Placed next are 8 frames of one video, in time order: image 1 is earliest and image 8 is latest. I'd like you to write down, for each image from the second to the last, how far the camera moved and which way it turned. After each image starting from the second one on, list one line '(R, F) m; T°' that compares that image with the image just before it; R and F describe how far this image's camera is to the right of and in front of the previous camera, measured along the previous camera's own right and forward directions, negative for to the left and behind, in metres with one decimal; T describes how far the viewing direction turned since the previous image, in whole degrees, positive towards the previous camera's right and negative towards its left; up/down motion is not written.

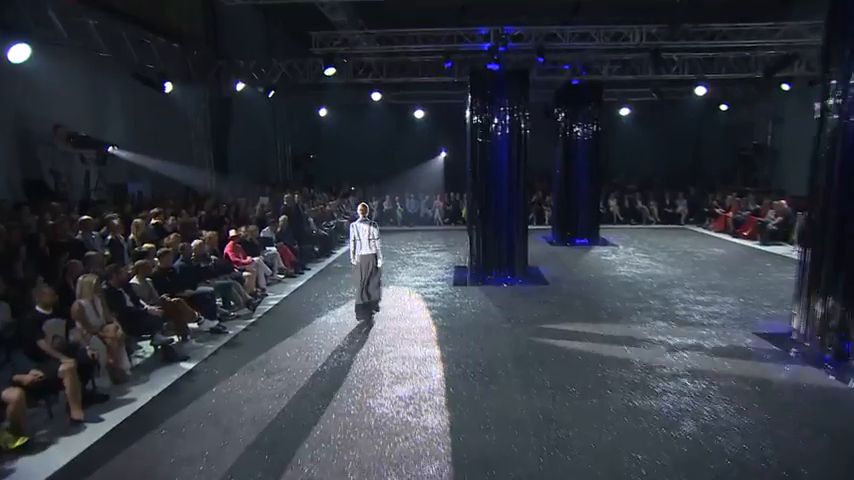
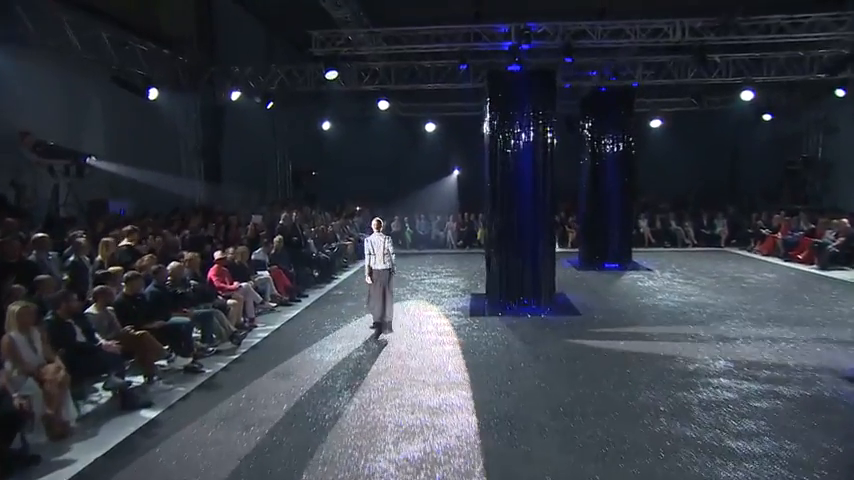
(-0.1, +1.5) m; -1°
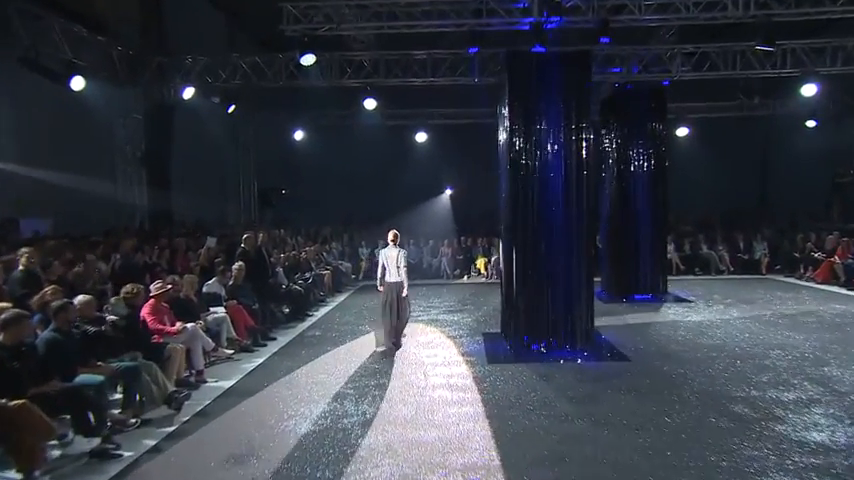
(-0.5, +2.4) m; +3°
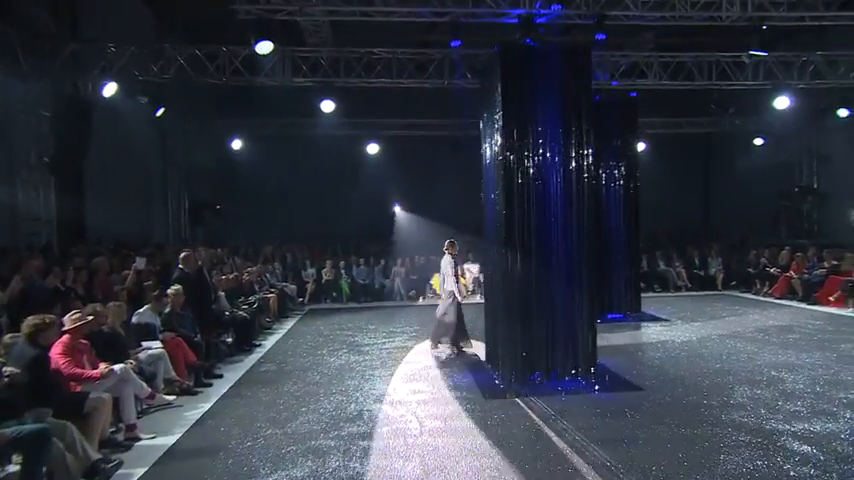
(-0.8, +1.2) m; +8°
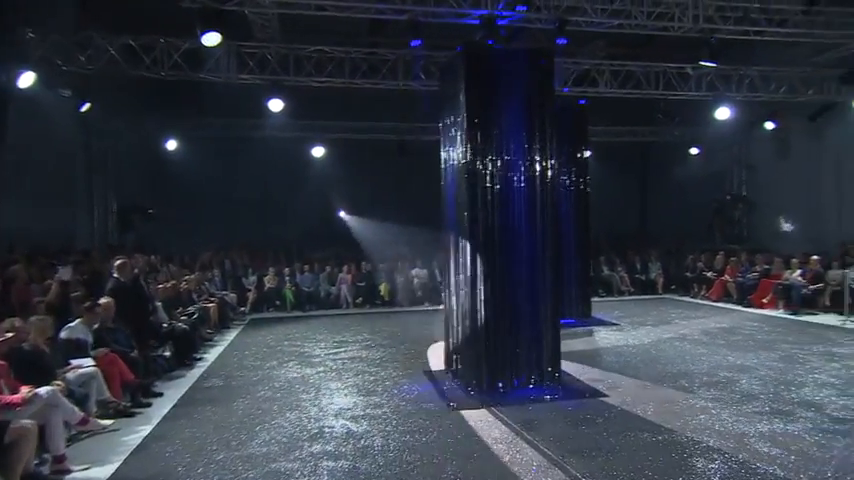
(-0.3, +0.3) m; +7°
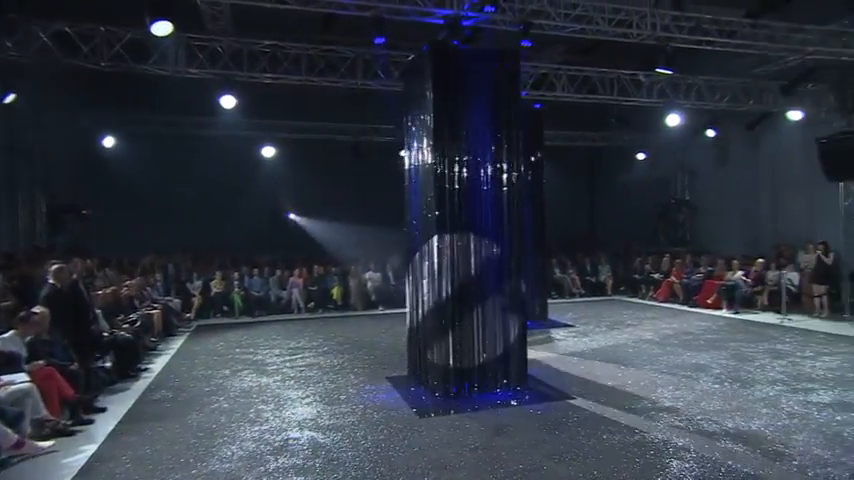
(-0.3, +0.2) m; +6°
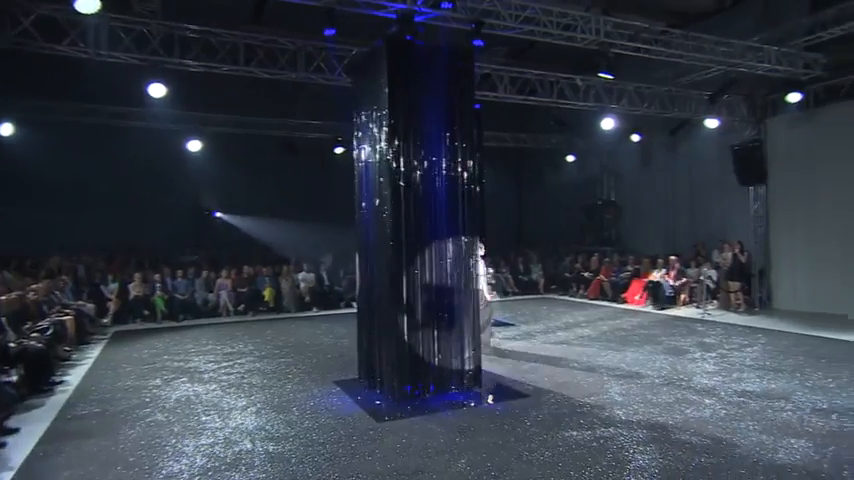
(-0.4, +0.2) m; +8°
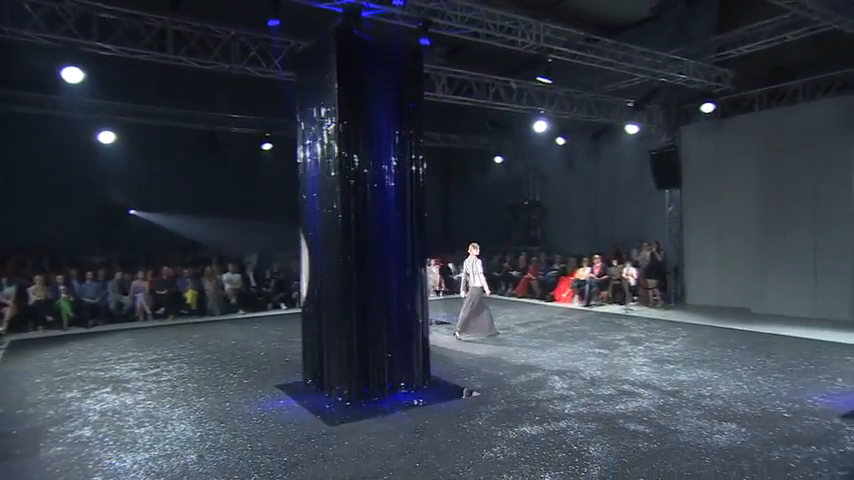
(-0.4, +0.1) m; +8°
